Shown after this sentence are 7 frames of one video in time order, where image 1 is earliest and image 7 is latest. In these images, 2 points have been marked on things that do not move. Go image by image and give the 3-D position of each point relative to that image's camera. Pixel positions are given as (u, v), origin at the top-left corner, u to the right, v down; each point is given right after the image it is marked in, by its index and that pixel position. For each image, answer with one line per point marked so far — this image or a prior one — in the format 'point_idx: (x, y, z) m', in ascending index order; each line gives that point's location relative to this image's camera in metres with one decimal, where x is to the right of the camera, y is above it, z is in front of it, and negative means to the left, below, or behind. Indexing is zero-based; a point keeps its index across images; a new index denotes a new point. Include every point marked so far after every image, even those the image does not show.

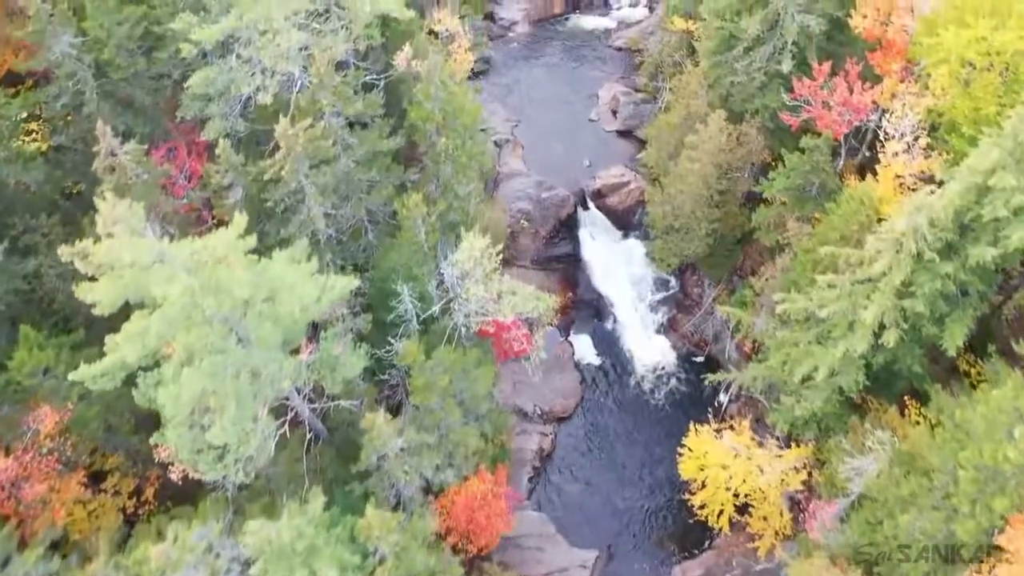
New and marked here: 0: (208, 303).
0: (-4.3, -0.2, +12.3) m
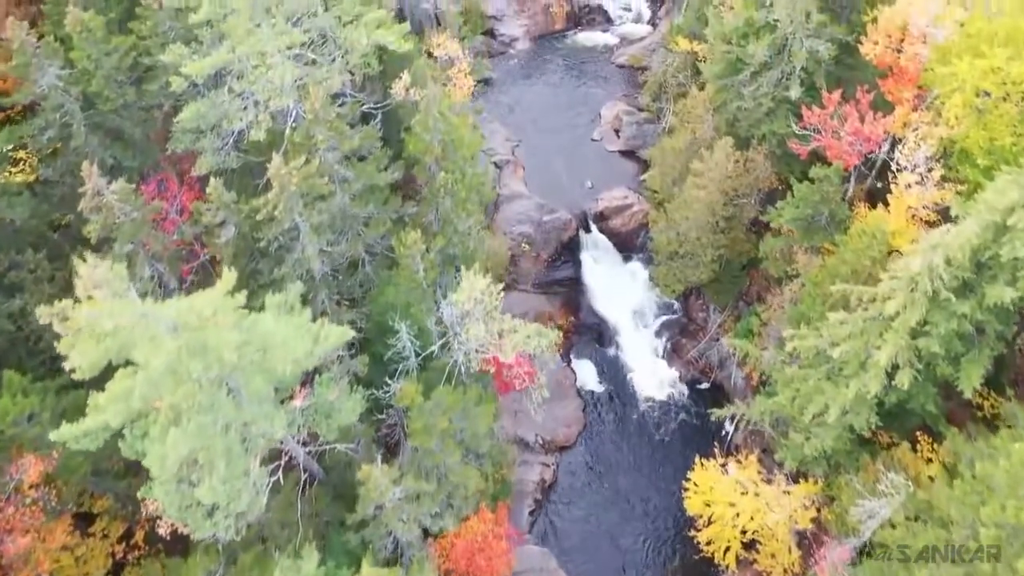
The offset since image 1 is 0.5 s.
0: (-4.2, -1.0, +11.7) m
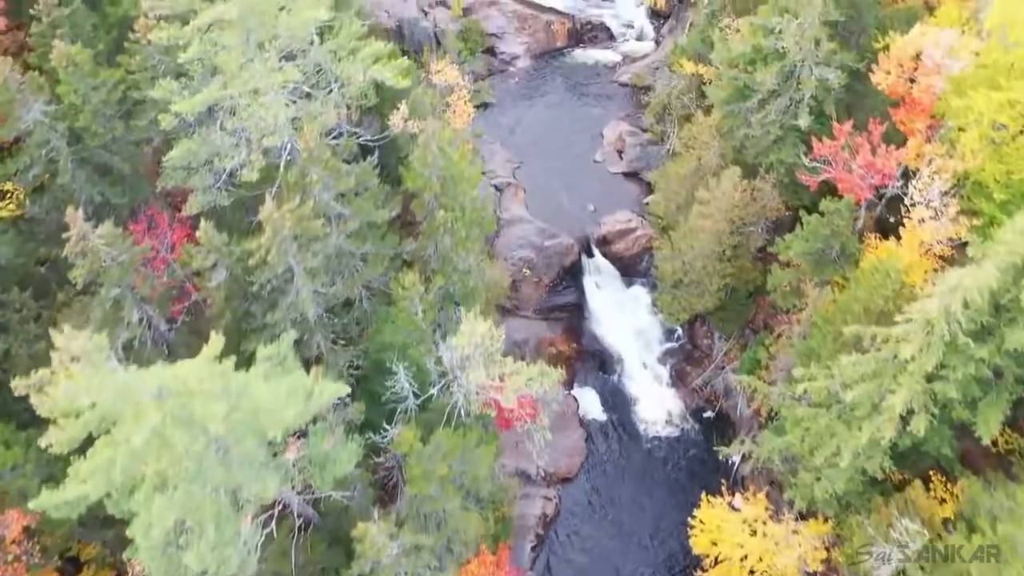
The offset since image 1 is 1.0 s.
0: (-4.2, -1.9, +11.0) m
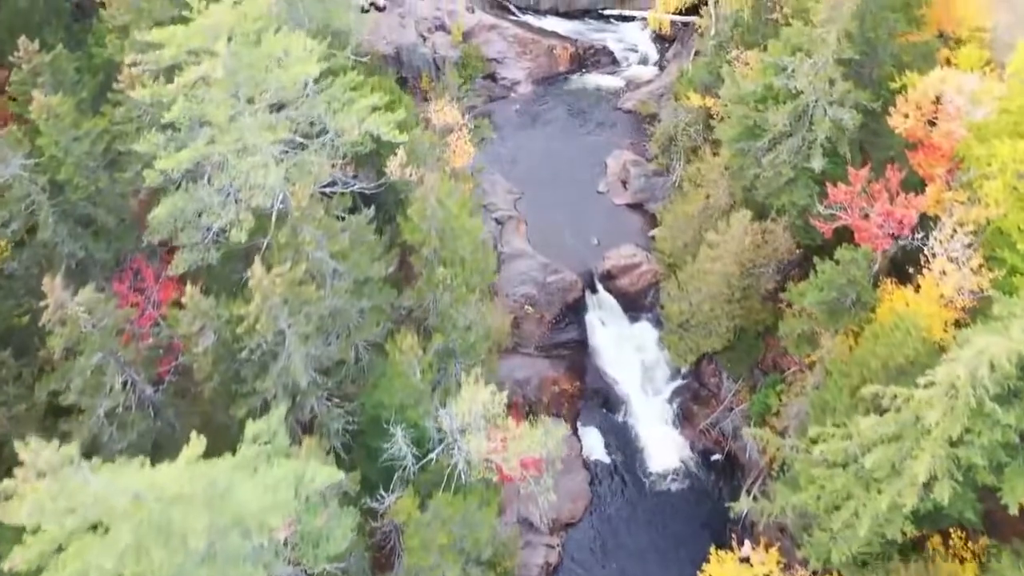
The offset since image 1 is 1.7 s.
0: (-4.1, -3.0, +10.2) m
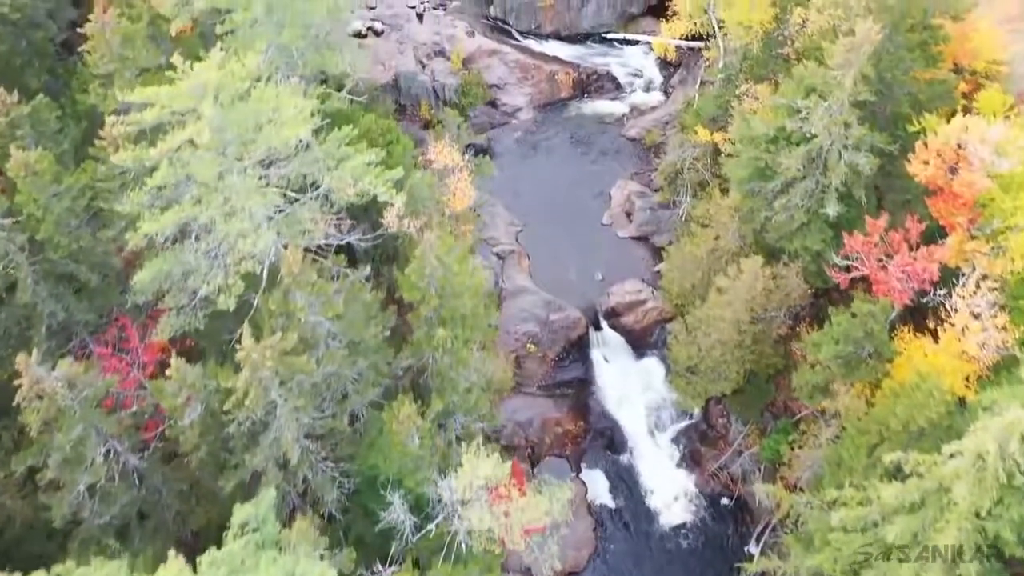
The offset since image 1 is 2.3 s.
0: (-4.1, -4.2, +9.3) m
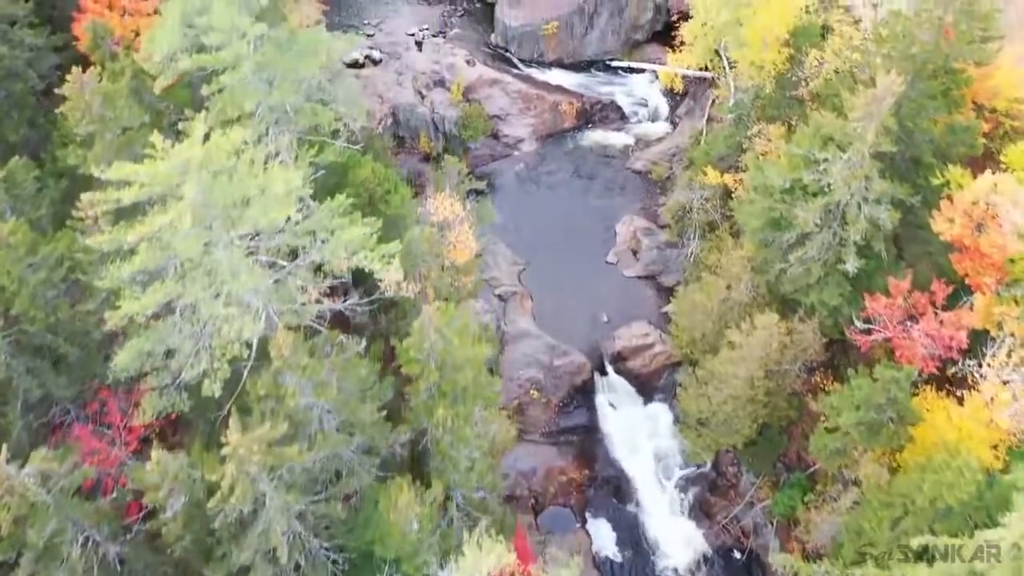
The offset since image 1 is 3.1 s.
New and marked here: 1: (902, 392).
0: (-4.0, -5.5, +8.4) m
1: (+8.0, -2.1, +18.0) m
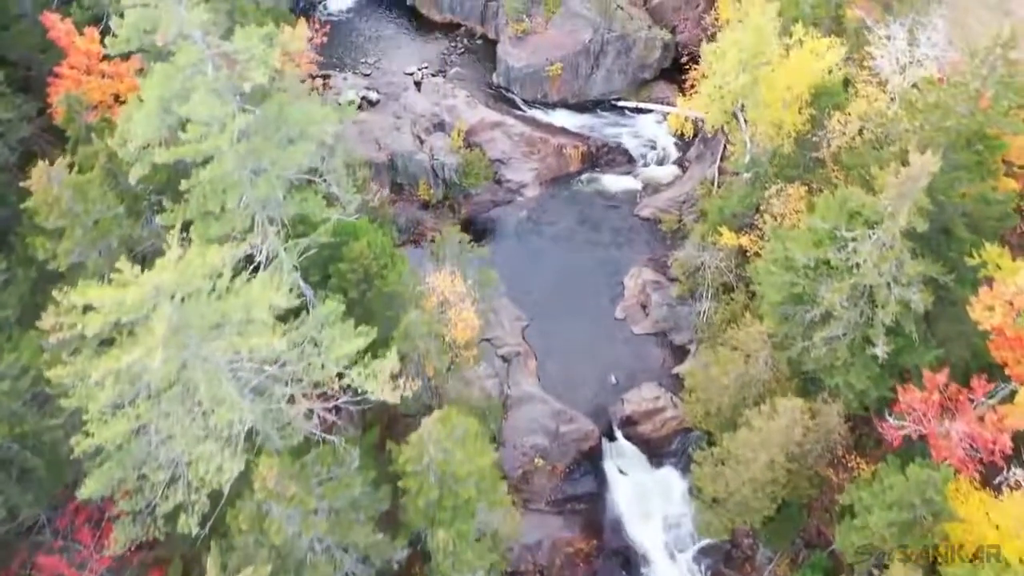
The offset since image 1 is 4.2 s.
0: (-3.9, -7.3, +7.1) m
1: (+8.1, -3.9, +16.7) m
